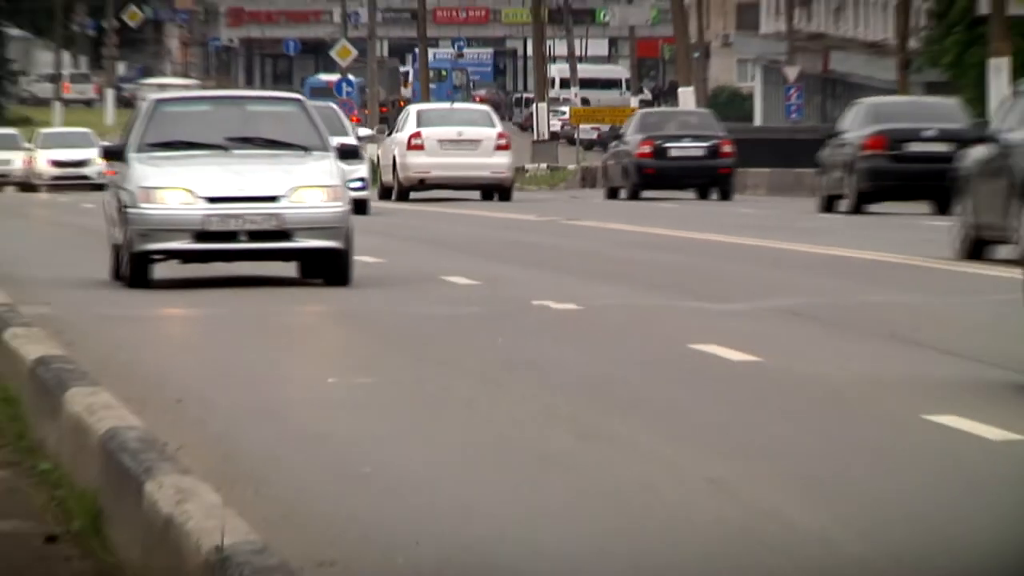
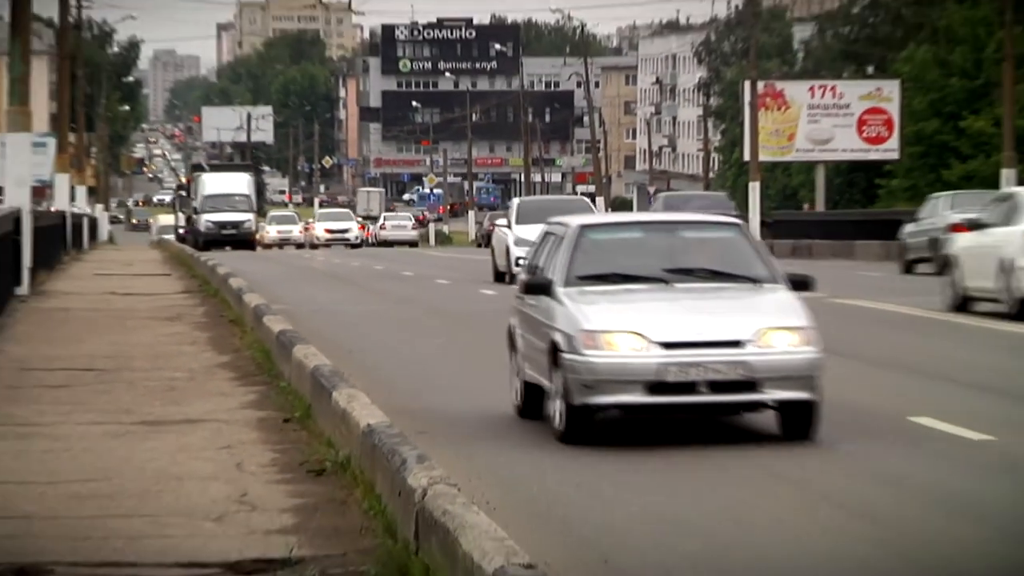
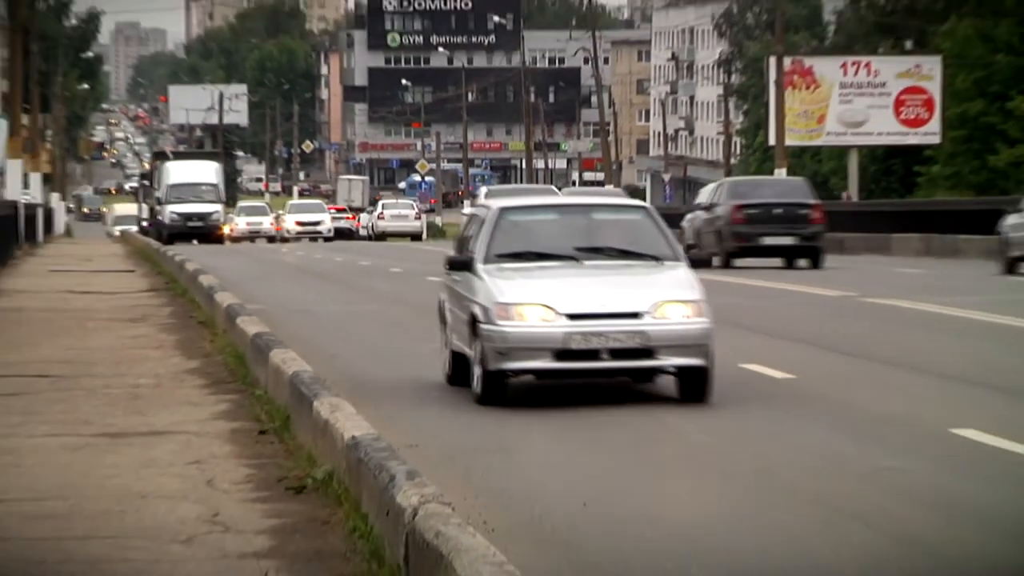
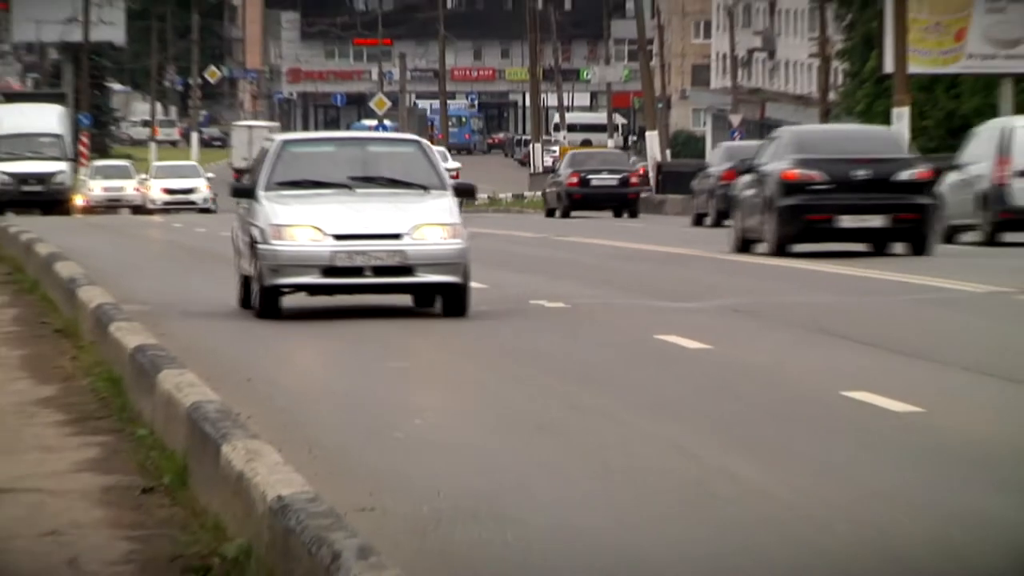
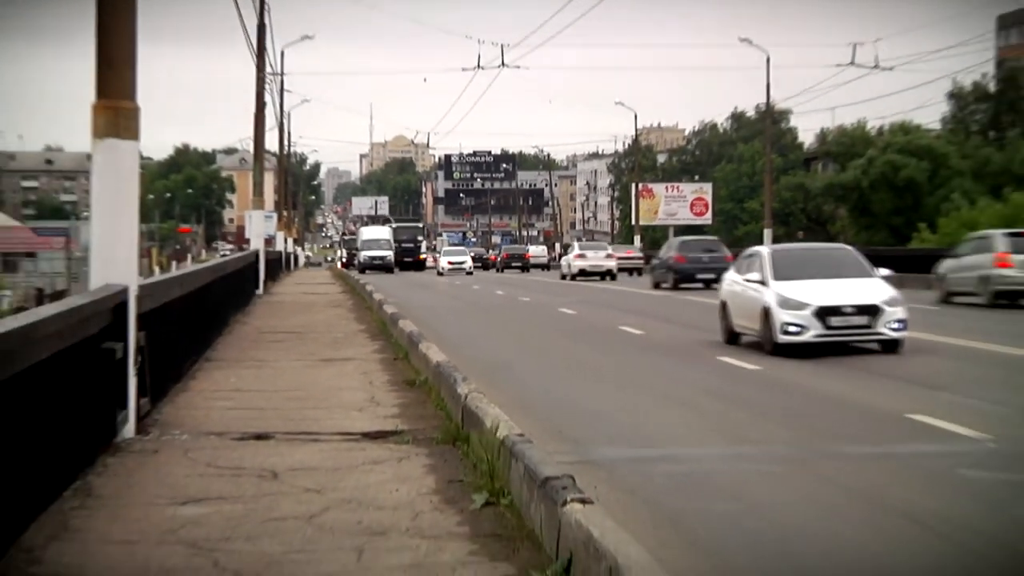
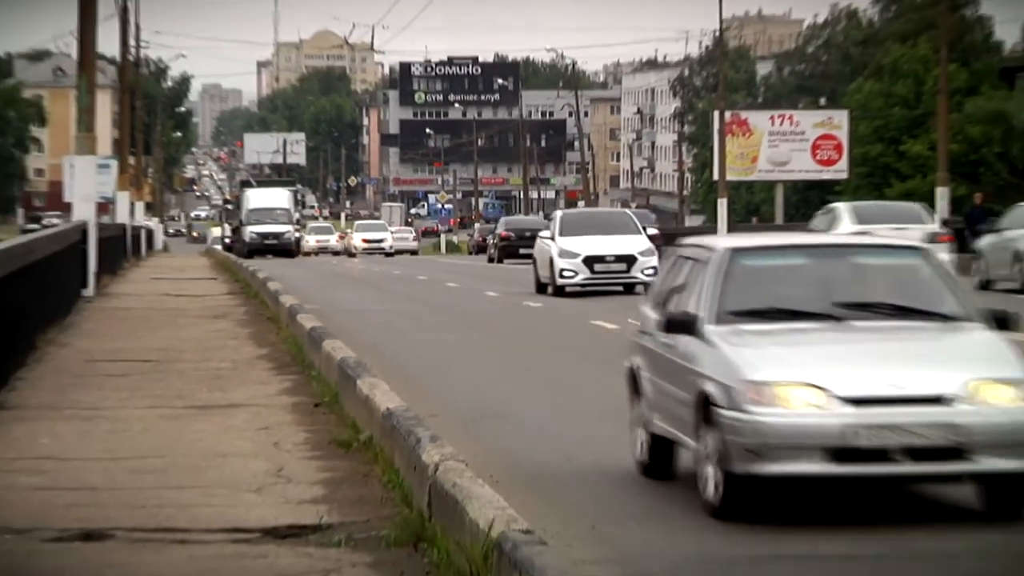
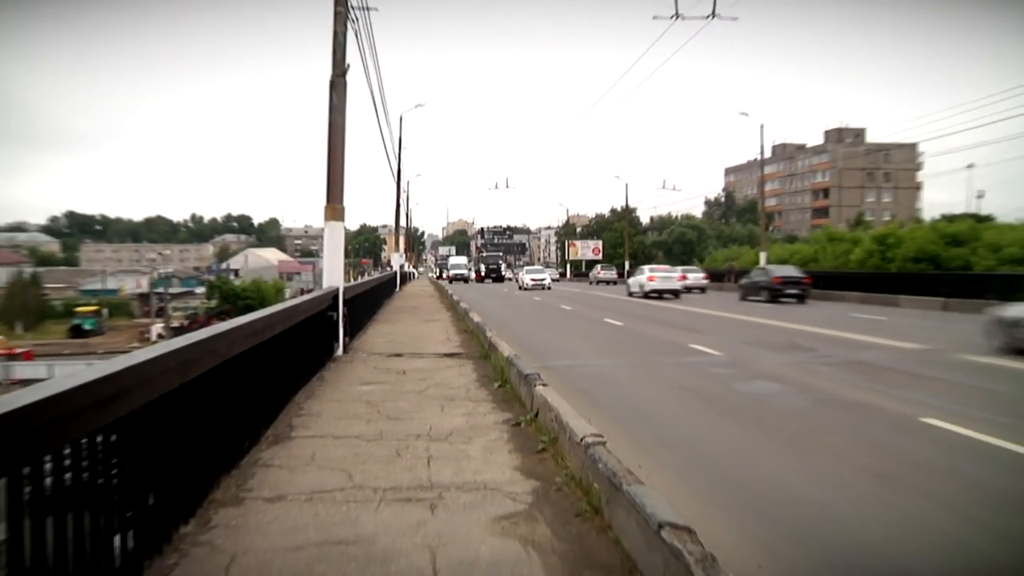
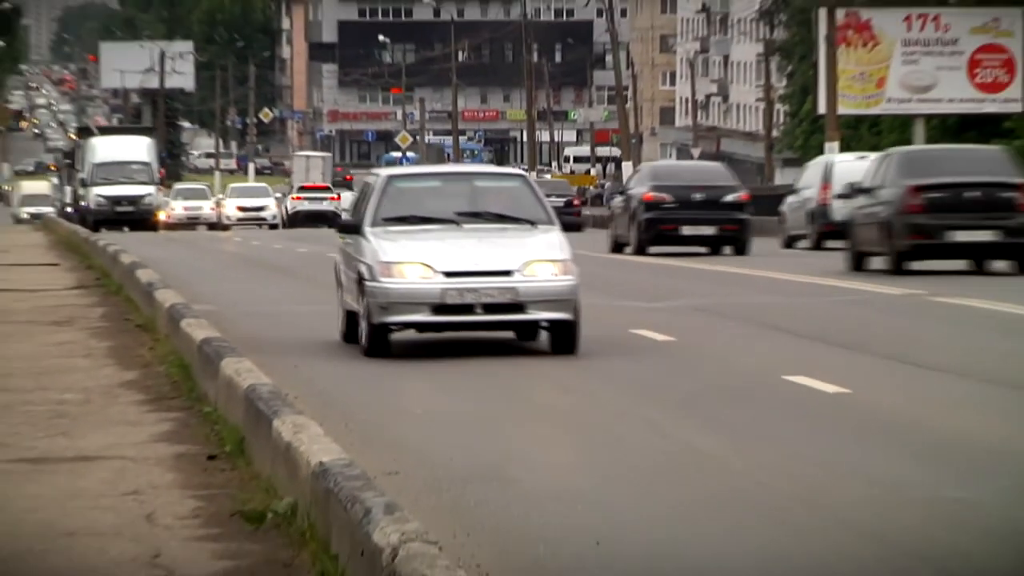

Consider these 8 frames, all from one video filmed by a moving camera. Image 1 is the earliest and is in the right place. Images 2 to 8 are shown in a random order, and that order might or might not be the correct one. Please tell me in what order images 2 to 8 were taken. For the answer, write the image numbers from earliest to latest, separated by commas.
4, 8, 3, 2, 6, 5, 7
